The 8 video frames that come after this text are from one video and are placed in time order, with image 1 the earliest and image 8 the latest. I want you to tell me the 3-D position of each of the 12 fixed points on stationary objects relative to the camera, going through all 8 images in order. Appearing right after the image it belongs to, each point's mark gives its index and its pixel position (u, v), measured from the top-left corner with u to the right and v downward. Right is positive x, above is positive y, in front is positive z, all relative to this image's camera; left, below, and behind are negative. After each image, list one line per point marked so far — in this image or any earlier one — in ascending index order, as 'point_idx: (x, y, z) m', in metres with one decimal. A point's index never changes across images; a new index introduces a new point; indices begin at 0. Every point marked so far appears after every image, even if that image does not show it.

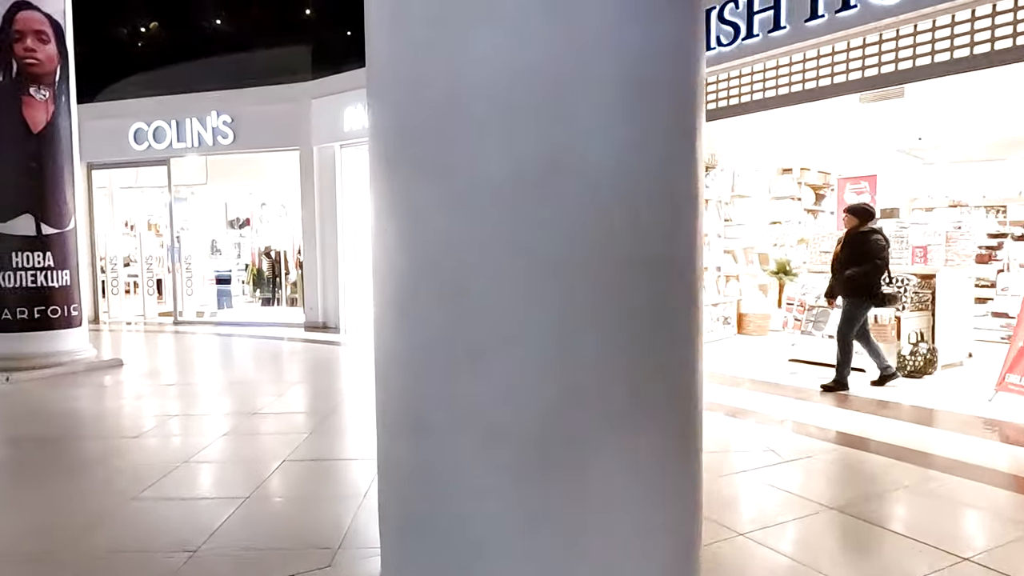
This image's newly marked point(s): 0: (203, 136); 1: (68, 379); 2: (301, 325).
0: (-4.7, +2.3, +10.1) m
1: (-4.0, -0.8, +5.9) m
2: (-3.2, -0.6, +10.1) m
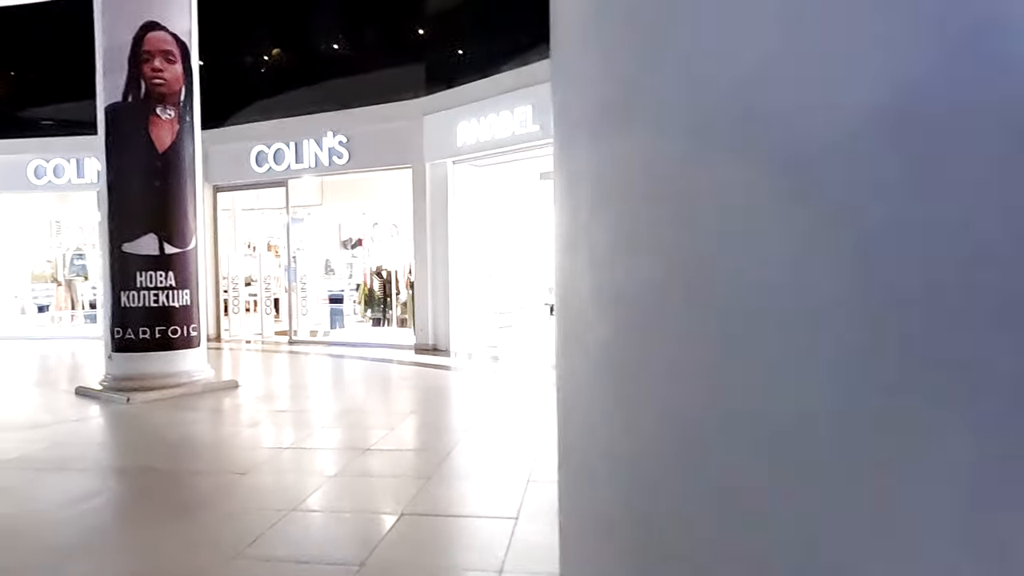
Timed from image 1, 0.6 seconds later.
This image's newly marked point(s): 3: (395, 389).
0: (-3.0, +2.0, +10.1) m
1: (-2.9, -1.0, +5.8) m
2: (-1.5, -0.9, +9.9) m
3: (-1.4, -1.2, +7.7) m
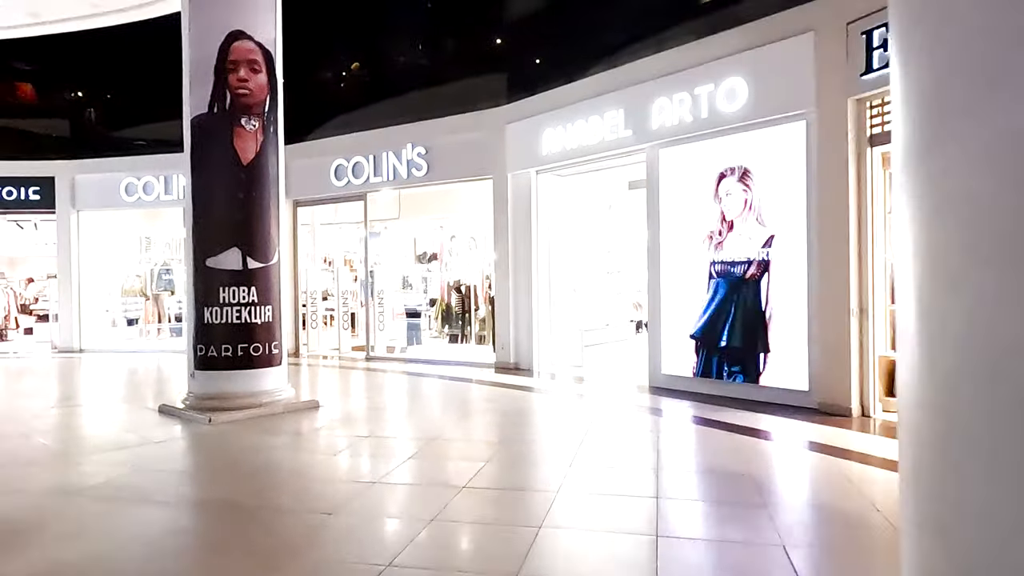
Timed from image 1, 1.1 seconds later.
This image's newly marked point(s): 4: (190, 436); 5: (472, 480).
0: (-1.7, +1.8, +9.9) m
1: (-2.1, -1.1, +5.5) m
2: (-0.3, -1.1, +9.5) m
3: (-0.4, -1.4, +7.3) m
4: (-2.5, -1.2, +5.1) m
5: (-0.3, -1.2, +4.2) m
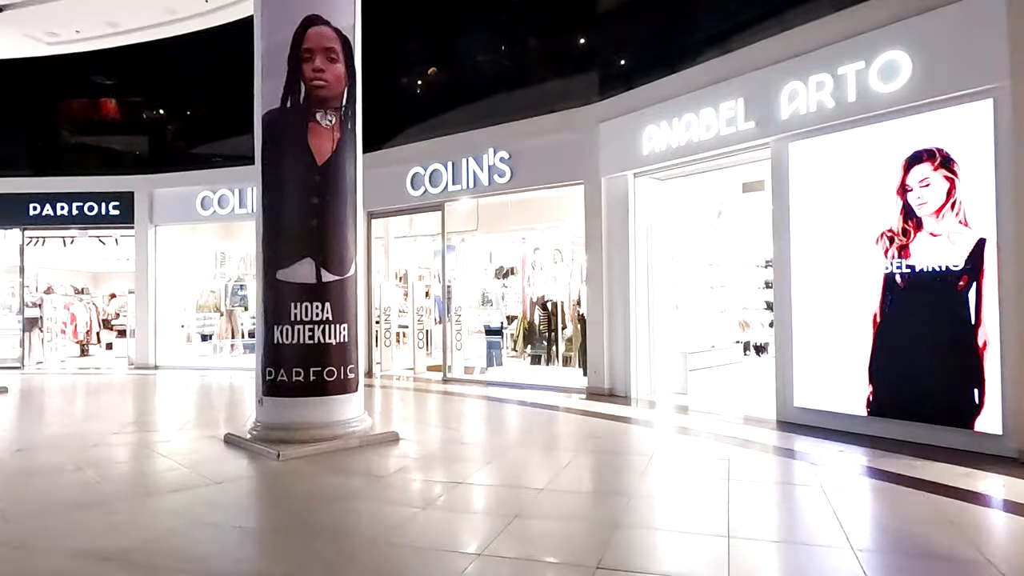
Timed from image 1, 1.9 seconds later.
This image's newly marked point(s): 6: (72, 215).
0: (-0.5, +1.6, +9.2) m
1: (-1.2, -1.2, +4.8) m
2: (+0.9, -1.3, +8.5) m
3: (+0.6, -1.5, +6.4) m
4: (-1.7, -1.3, +4.5) m
5: (+0.4, -1.3, +3.3) m
6: (-8.2, +1.4, +12.2) m
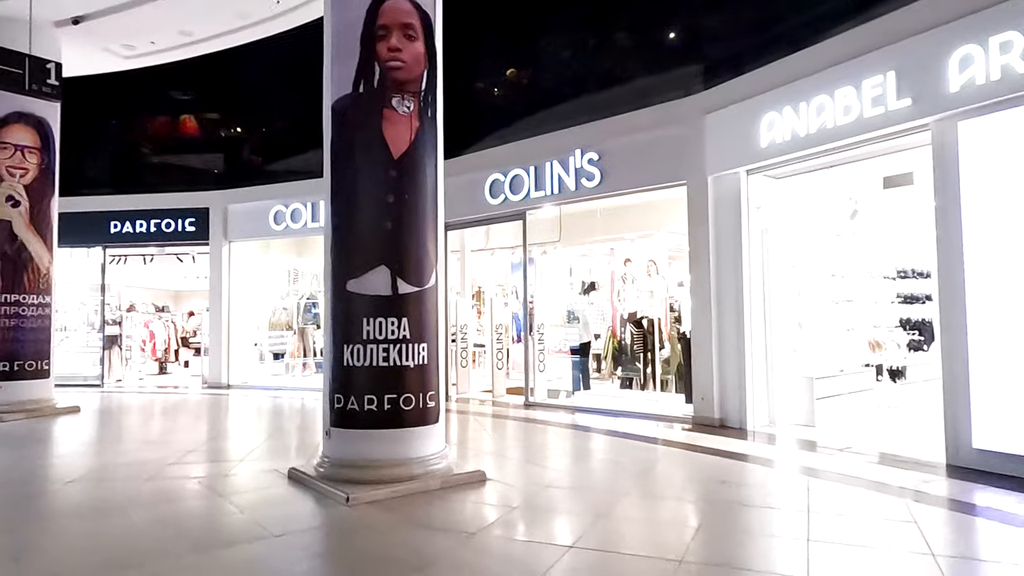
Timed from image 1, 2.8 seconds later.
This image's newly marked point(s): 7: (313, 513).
0: (+0.7, +1.4, +8.4) m
1: (-0.5, -1.3, +4.0) m
2: (+1.9, -1.5, +7.5) m
3: (+1.5, -1.6, +5.4) m
4: (-1.1, -1.3, +3.7) m
5: (+0.9, -1.3, +2.3) m
6: (-6.7, +1.0, +12.1) m
7: (-1.2, -1.3, +4.0) m
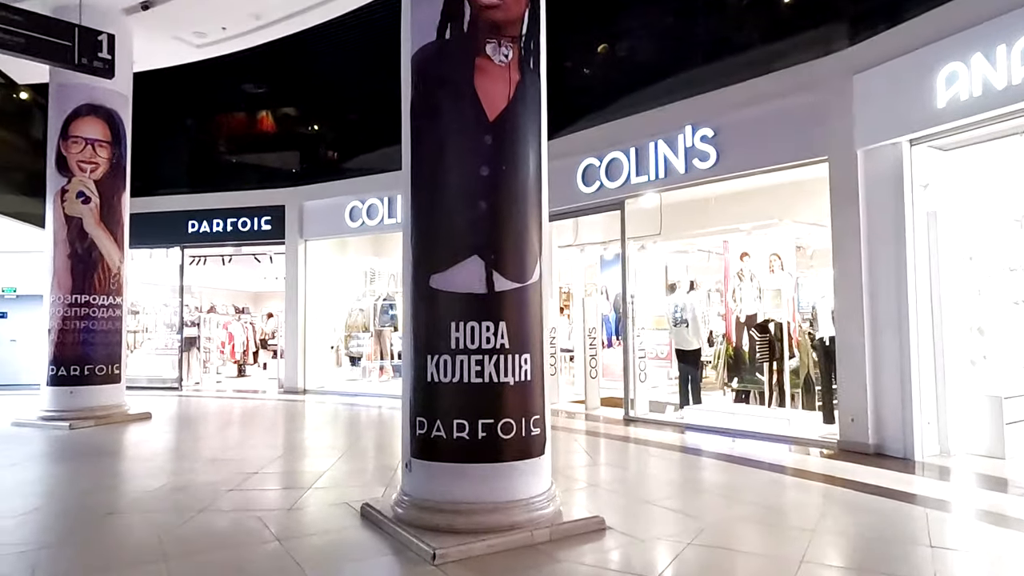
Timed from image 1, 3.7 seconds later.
0: (+1.7, +1.4, +7.3) m
1: (+0.1, -1.3, +3.0) m
2: (+2.9, -1.5, +6.3) m
3: (+2.2, -1.6, +4.2) m
4: (-0.5, -1.3, +2.8) m
5: (+1.4, -1.3, +1.2) m
6: (-5.1, +1.0, +11.8) m
7: (-0.6, -1.3, +3.1) m
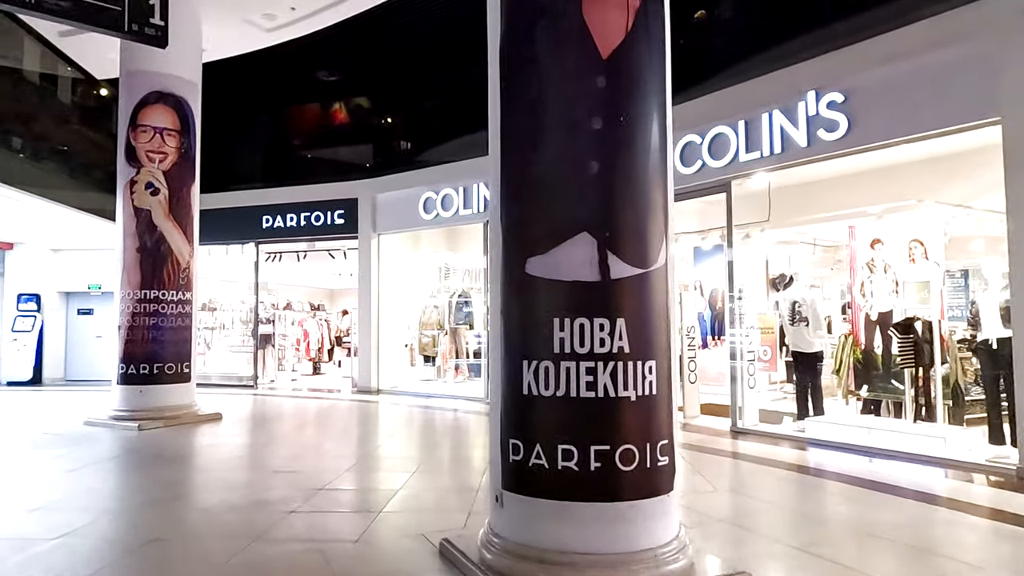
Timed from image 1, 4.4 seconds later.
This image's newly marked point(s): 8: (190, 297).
0: (+2.6, +1.5, +6.3) m
1: (+0.5, -1.2, +2.2) m
2: (+3.7, -1.4, +5.1) m
3: (+2.8, -1.5, +3.2) m
4: (-0.1, -1.3, +2.1) m
5: (+1.6, -1.2, +0.3) m
6: (-3.7, +1.1, +11.5) m
7: (-0.1, -1.3, +2.4) m
8: (-3.7, -0.1, +7.6) m
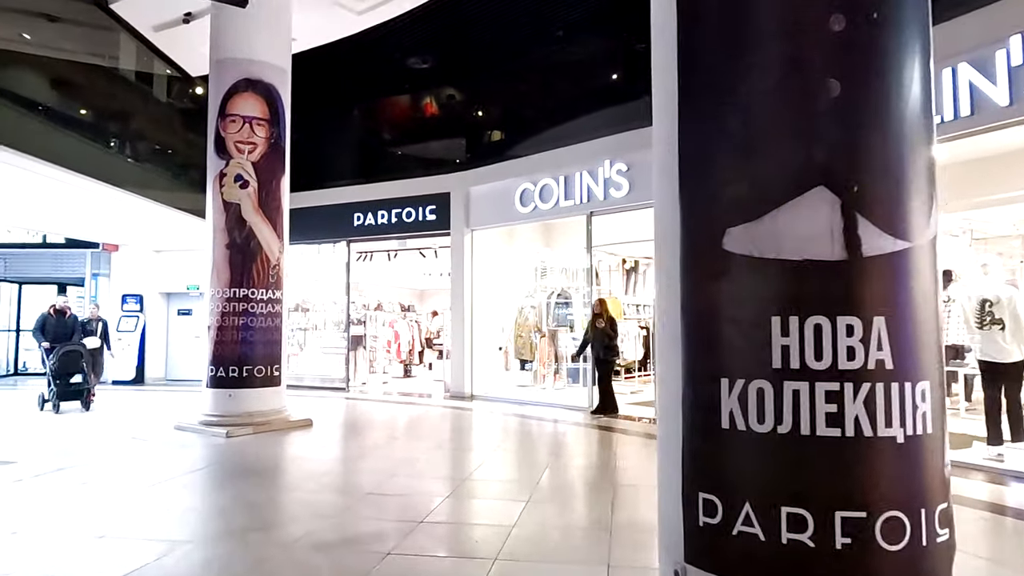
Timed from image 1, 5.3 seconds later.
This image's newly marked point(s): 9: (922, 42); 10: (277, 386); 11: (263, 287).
0: (+3.6, +1.5, +5.1) m
1: (+1.0, -1.2, +1.3) m
2: (+4.5, -1.4, +3.8) m
3: (+3.4, -1.5, +2.0) m
4: (+0.4, -1.2, +1.3) m
5: (+1.9, -1.2, -0.7) m
6: (-2.0, +1.1, +11.1) m
7: (+0.4, -1.2, +1.5) m
8: (-2.5, -0.1, +7.2) m
9: (+1.2, +0.7, +1.9) m
10: (-2.5, -1.1, +7.1) m
11: (-2.7, 0.0, +7.0) m
